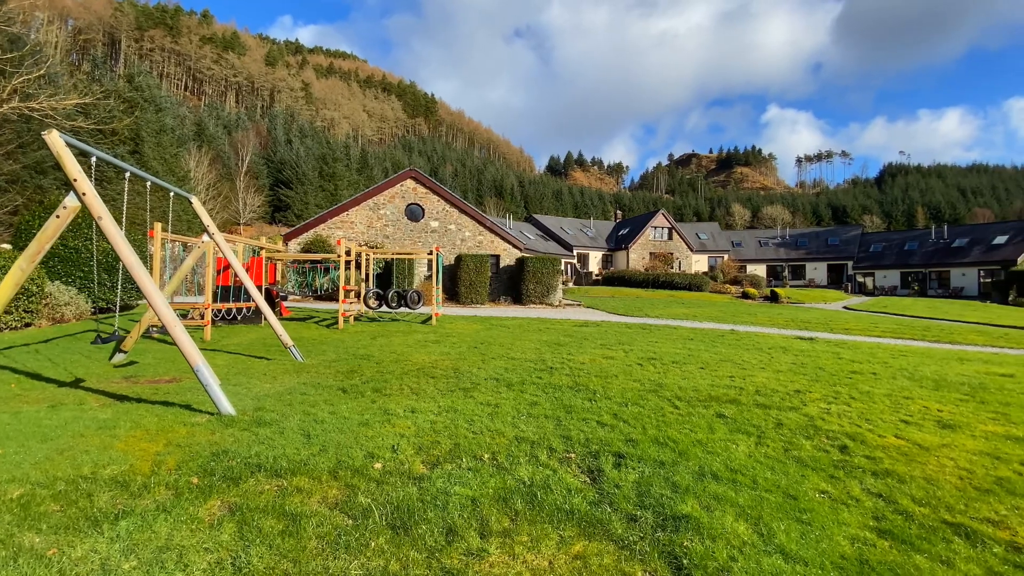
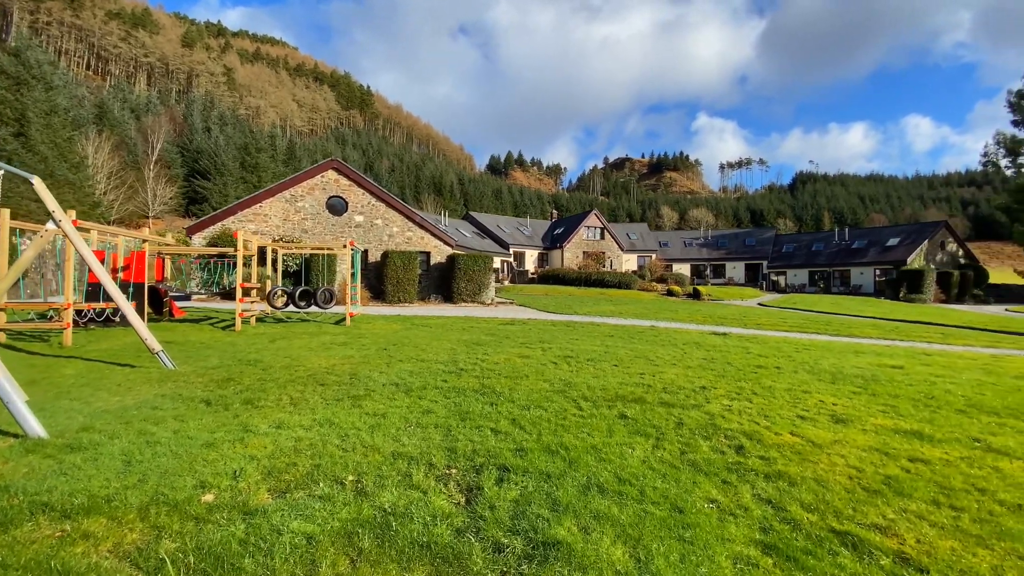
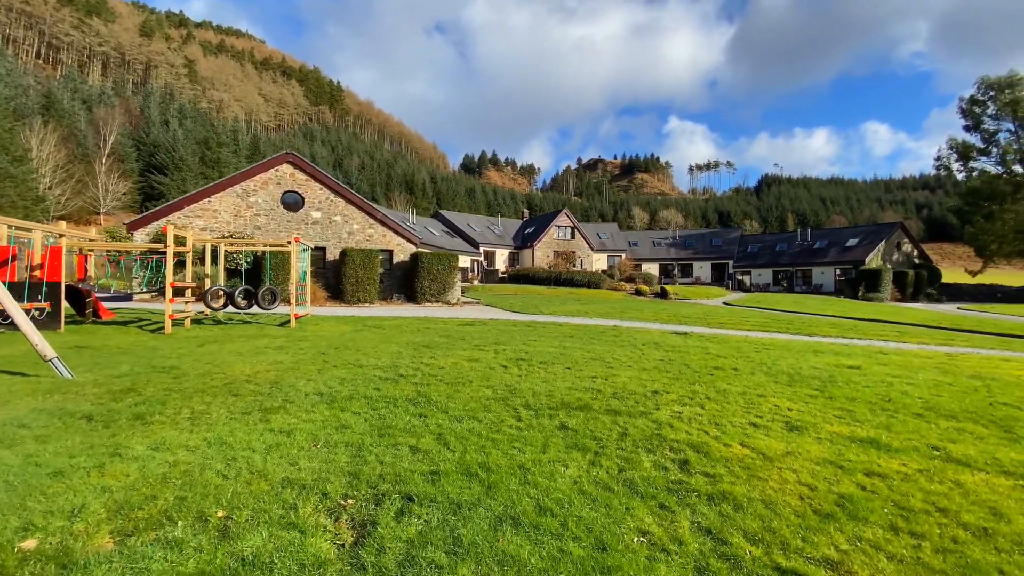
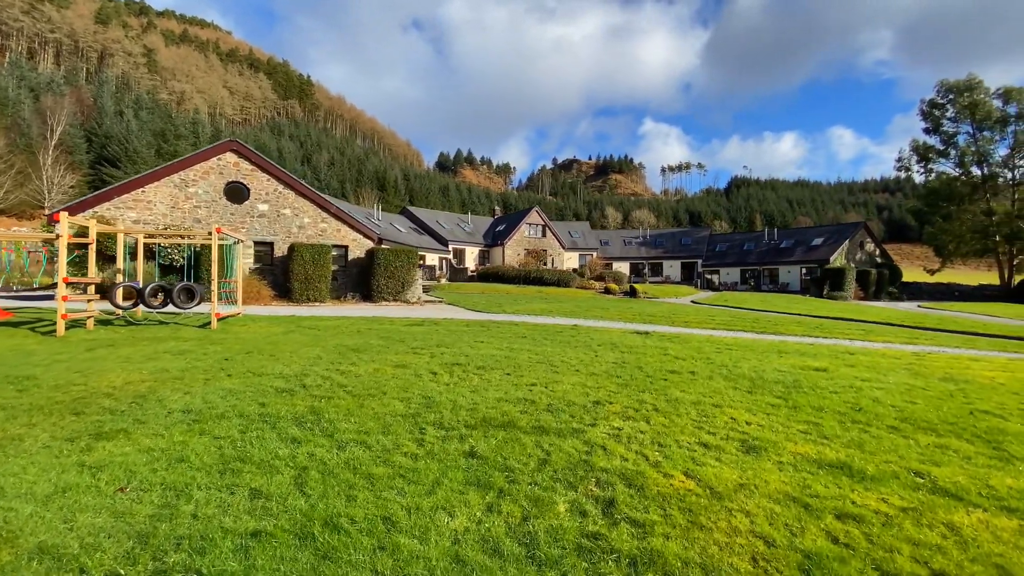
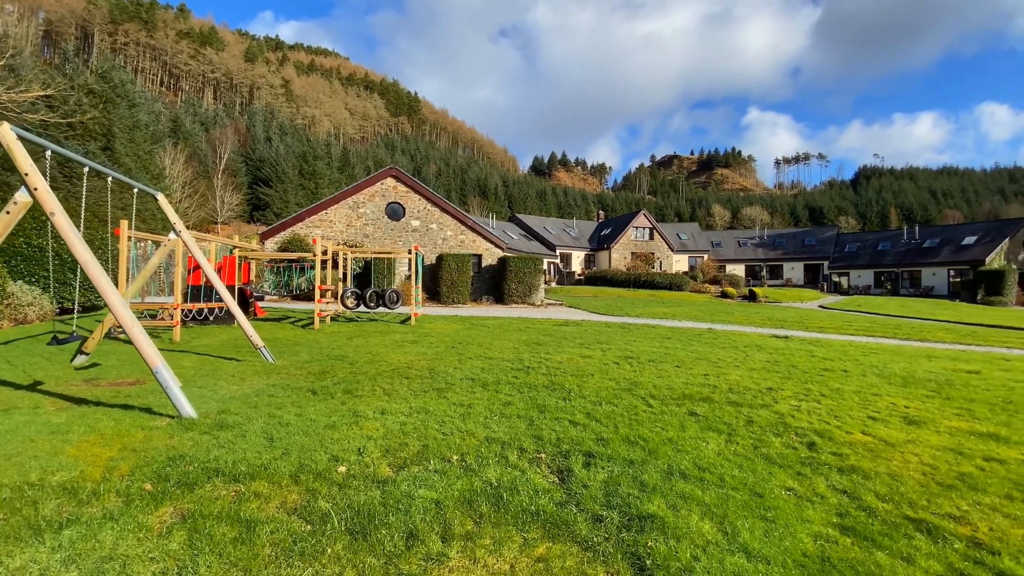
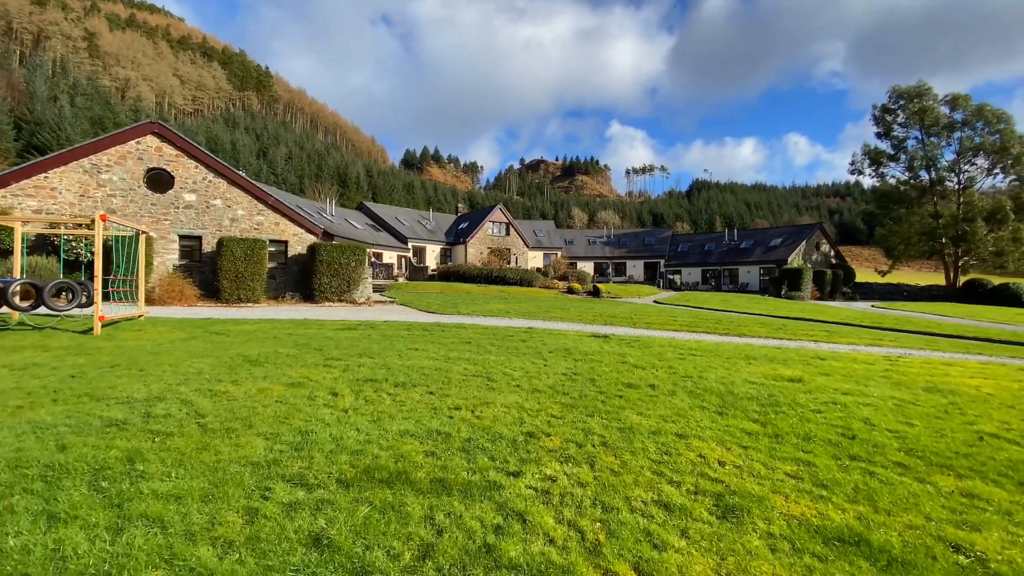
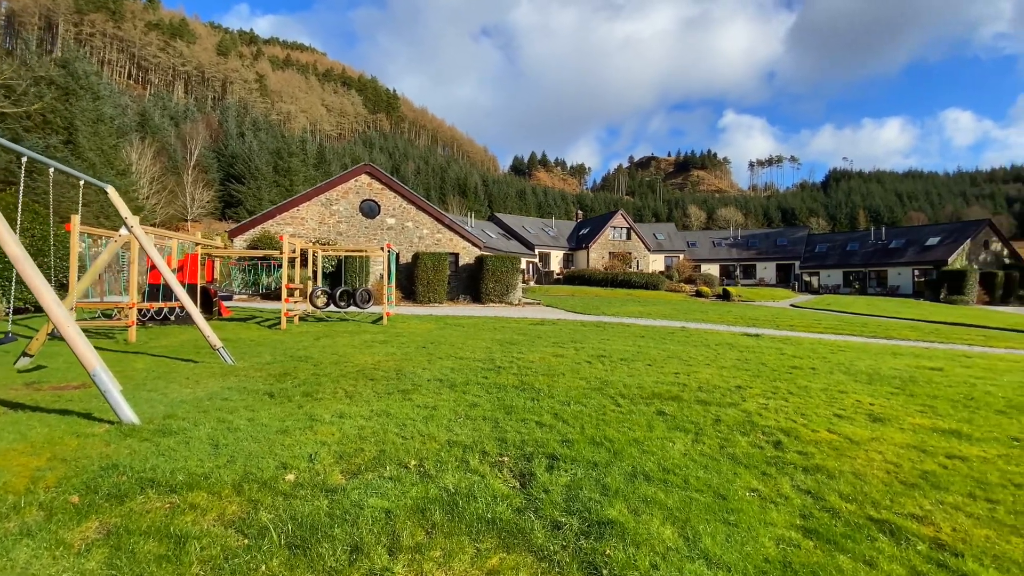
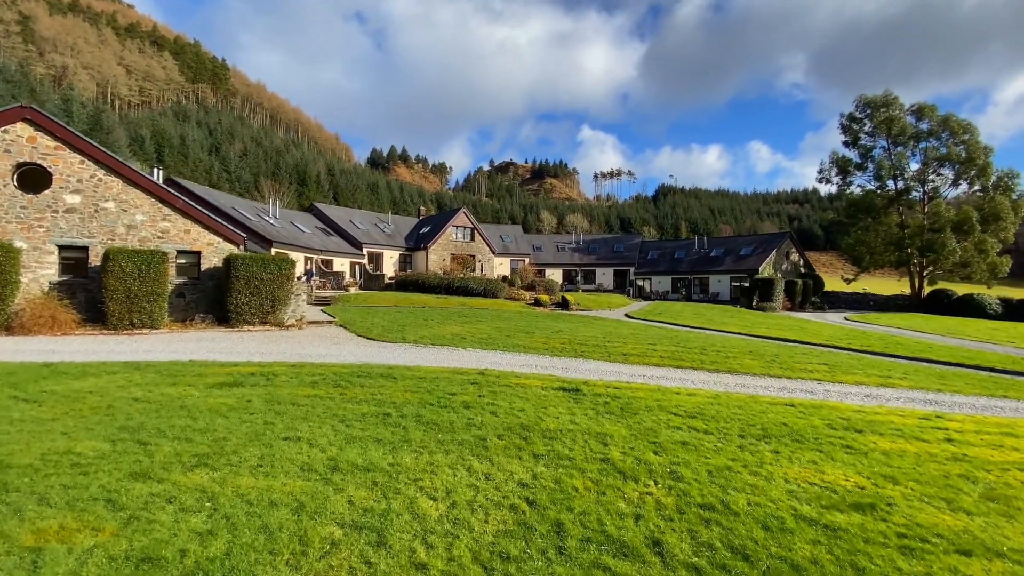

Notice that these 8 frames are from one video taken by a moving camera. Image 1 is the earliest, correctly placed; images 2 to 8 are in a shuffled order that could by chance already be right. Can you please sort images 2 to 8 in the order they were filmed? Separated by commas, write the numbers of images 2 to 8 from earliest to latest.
5, 7, 2, 3, 4, 6, 8
